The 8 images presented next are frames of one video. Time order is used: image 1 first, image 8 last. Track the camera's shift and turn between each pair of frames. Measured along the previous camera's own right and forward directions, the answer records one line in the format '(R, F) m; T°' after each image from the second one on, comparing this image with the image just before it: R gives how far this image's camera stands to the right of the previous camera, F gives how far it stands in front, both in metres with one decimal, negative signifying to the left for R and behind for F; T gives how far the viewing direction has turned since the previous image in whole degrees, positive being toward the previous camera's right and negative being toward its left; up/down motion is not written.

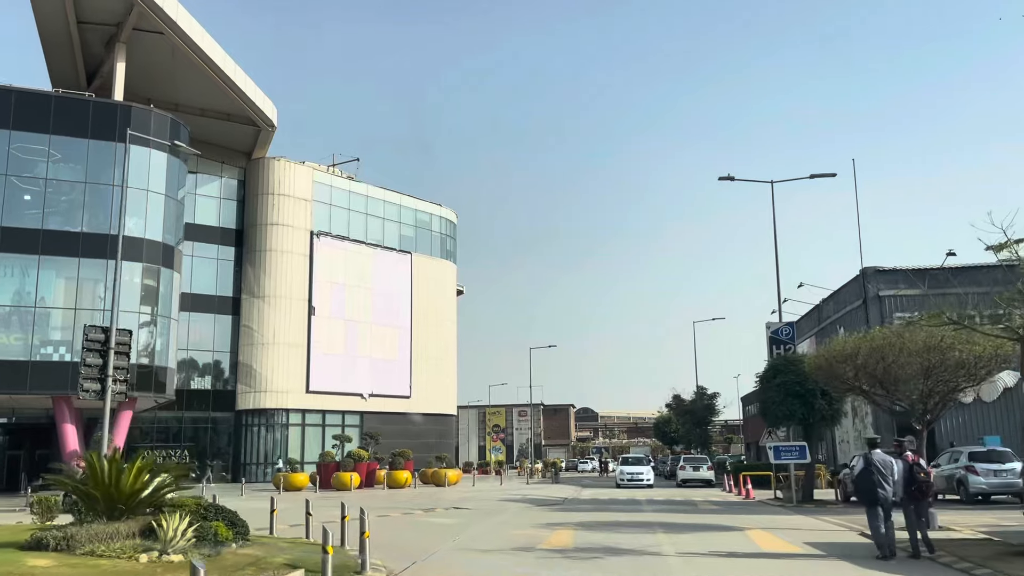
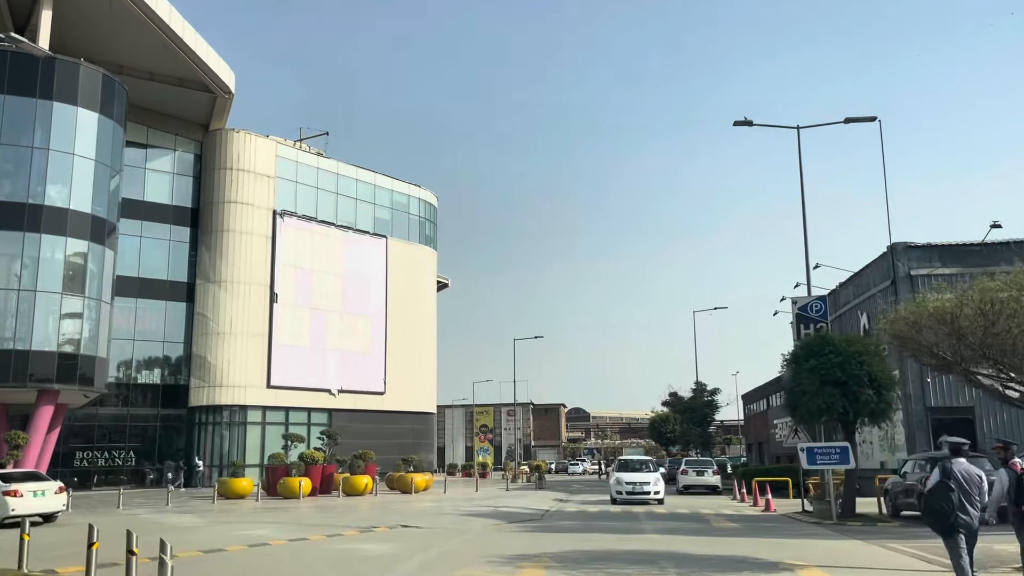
(+0.6, +4.5) m; 0°
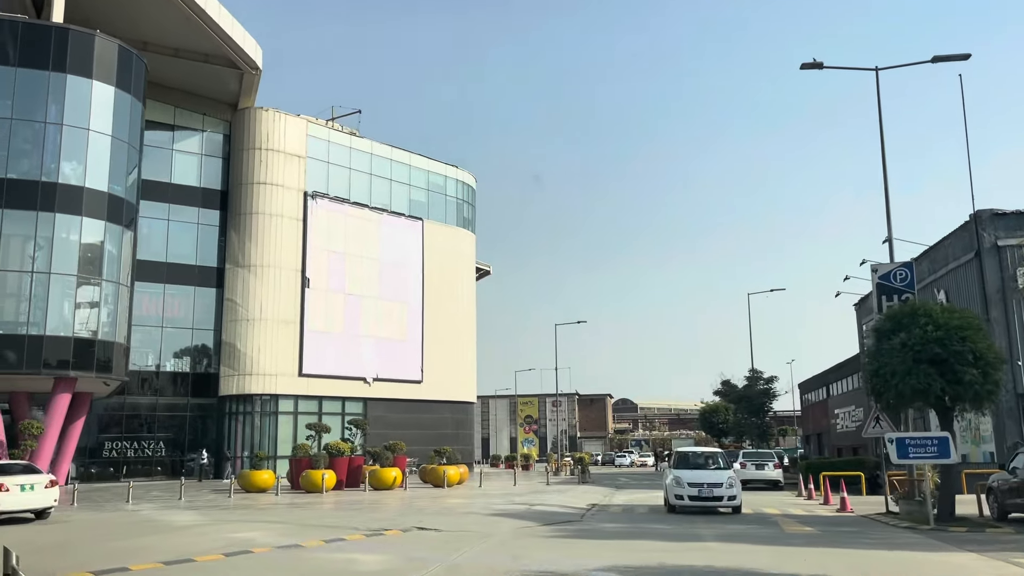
(+0.2, +2.4) m; -3°
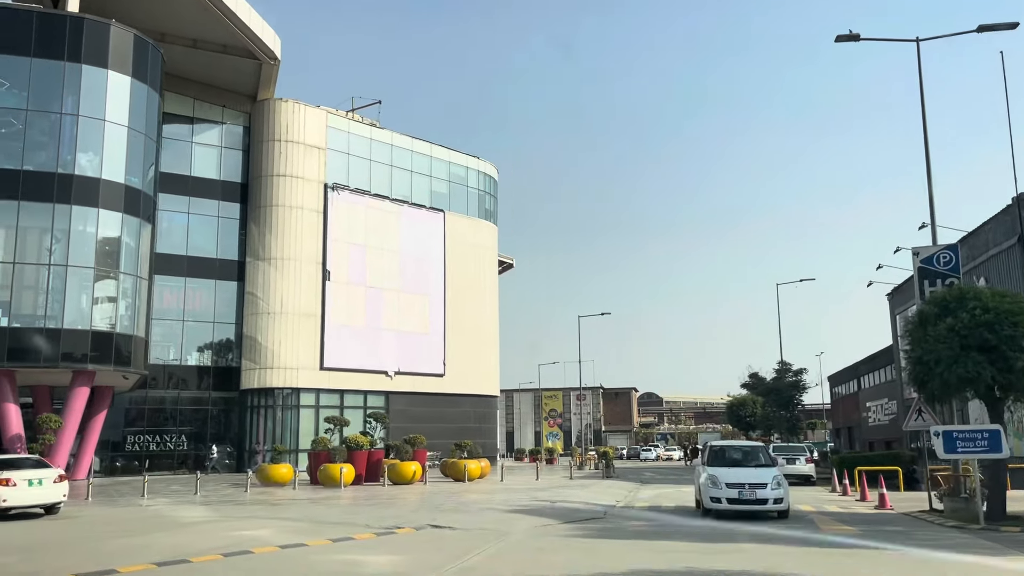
(+0.1, +0.7) m; -2°
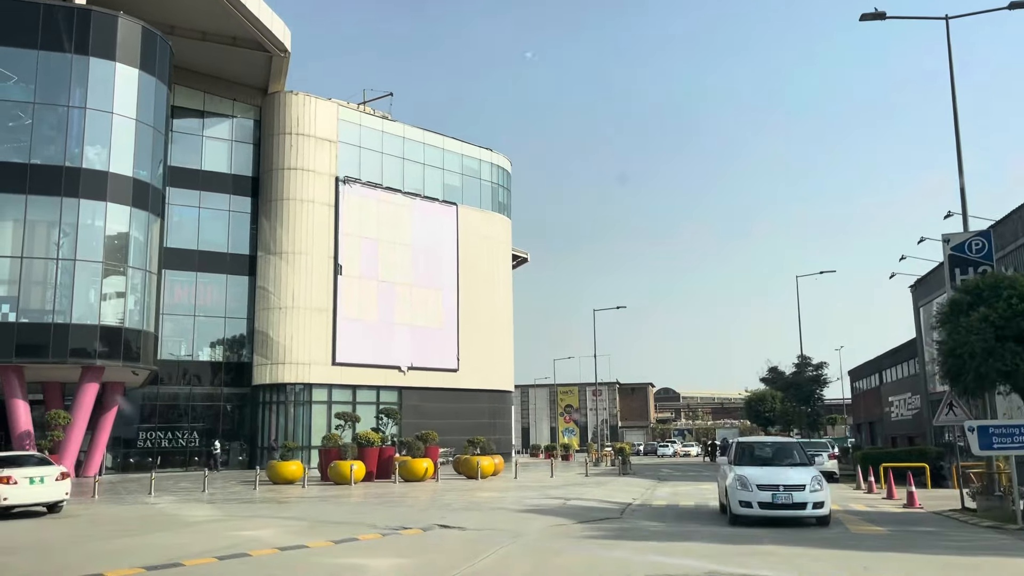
(+0.1, +0.6) m; -1°
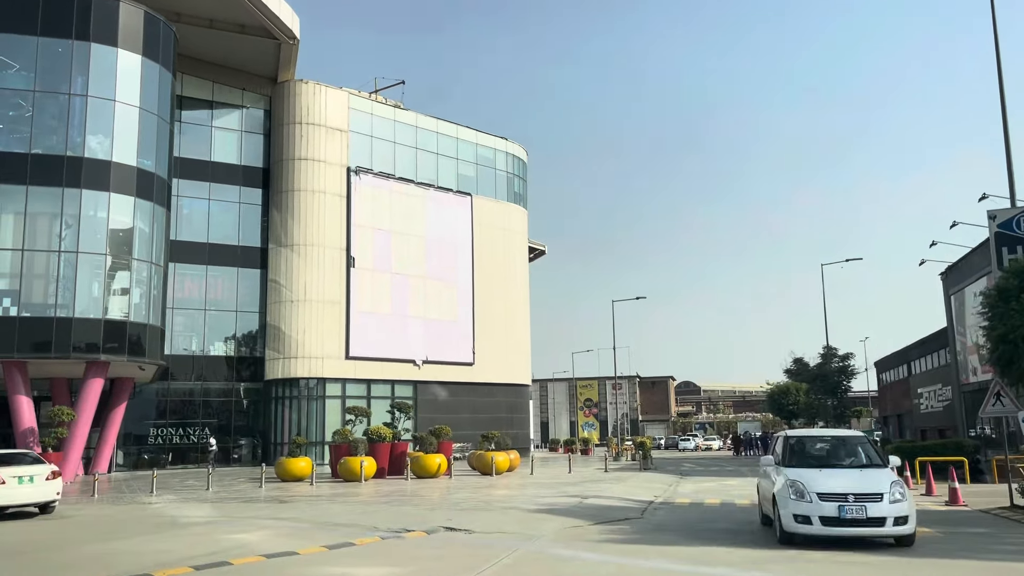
(+0.1, +1.0) m; -1°
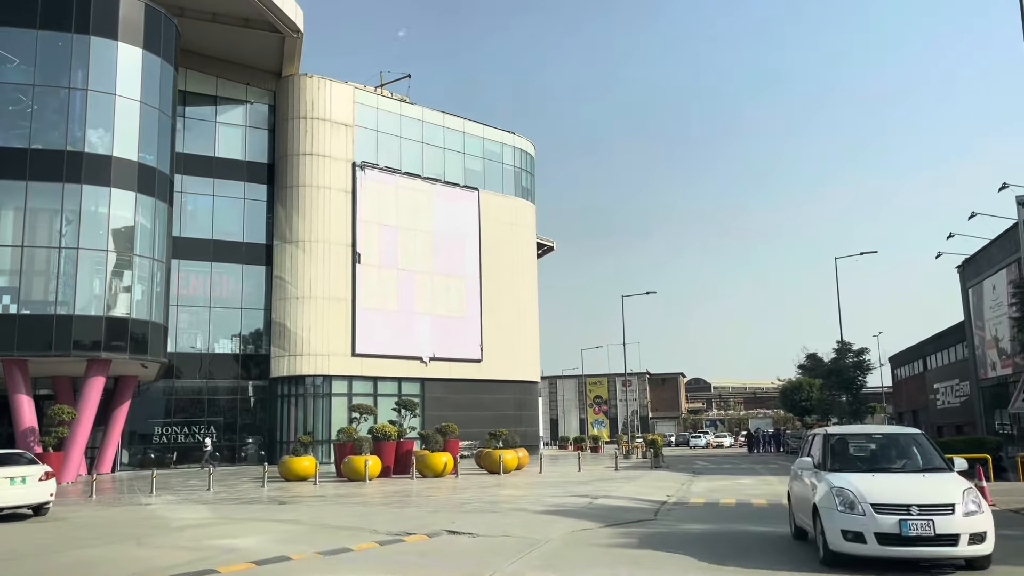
(+0.1, +0.6) m; -1°
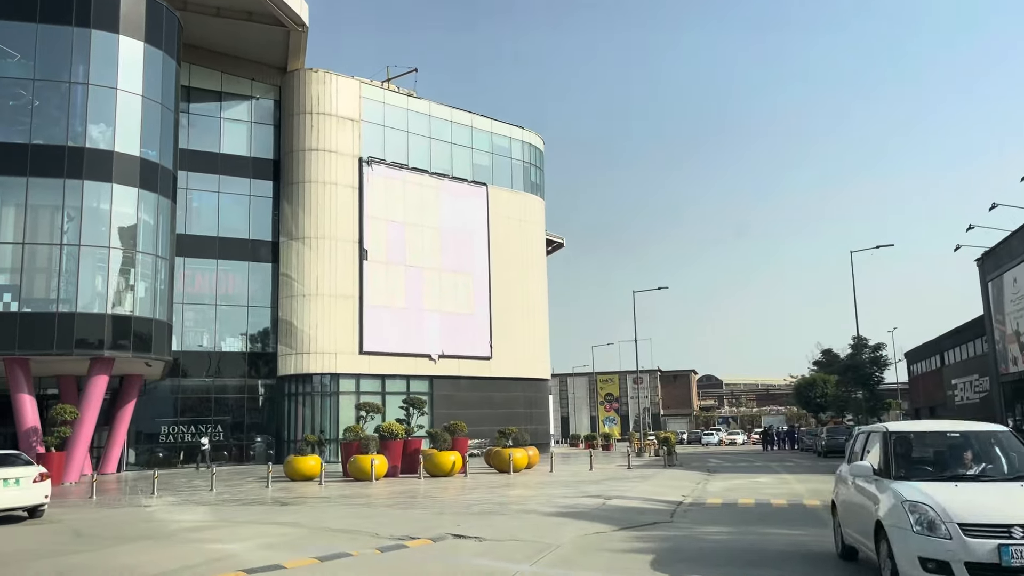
(0.0, +0.6) m; -1°
